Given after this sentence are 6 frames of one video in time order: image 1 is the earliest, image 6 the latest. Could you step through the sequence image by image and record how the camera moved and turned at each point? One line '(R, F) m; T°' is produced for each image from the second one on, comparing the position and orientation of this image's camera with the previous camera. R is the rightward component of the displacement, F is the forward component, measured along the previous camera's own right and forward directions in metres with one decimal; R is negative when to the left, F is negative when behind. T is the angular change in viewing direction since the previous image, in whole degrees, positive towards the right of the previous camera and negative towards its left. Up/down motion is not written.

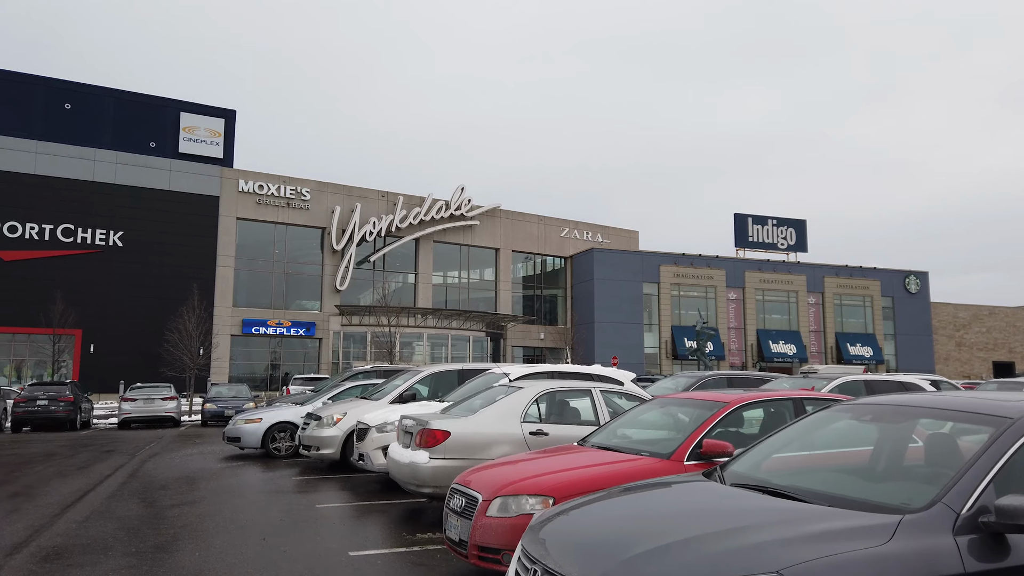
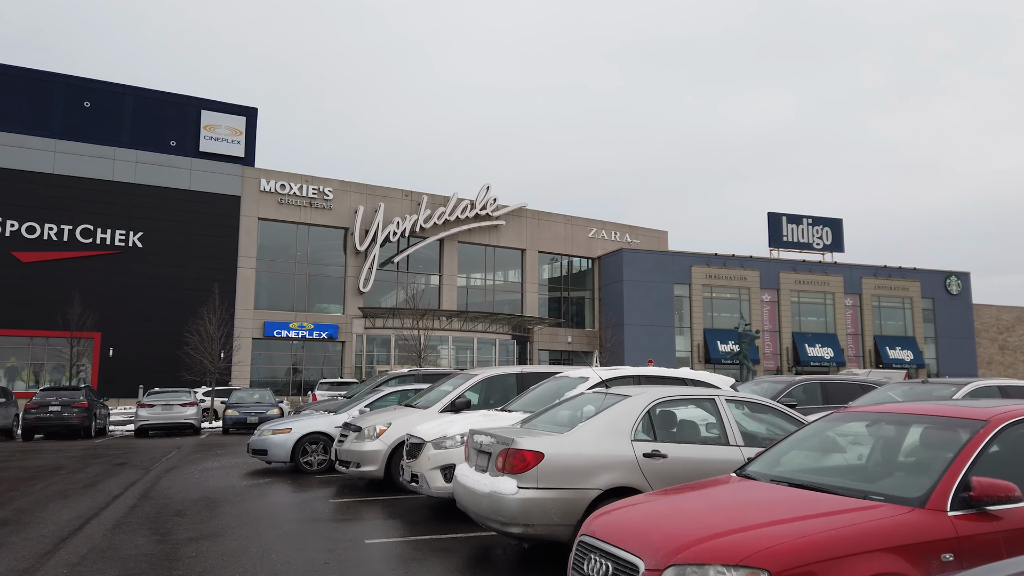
(-0.6, +1.5) m; -1°
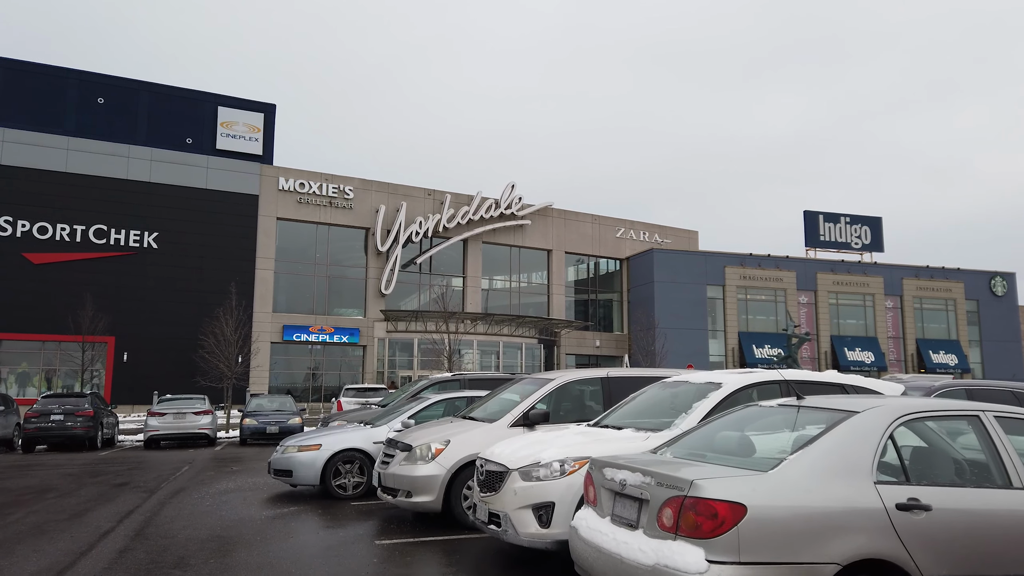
(-0.7, +1.9) m; -1°
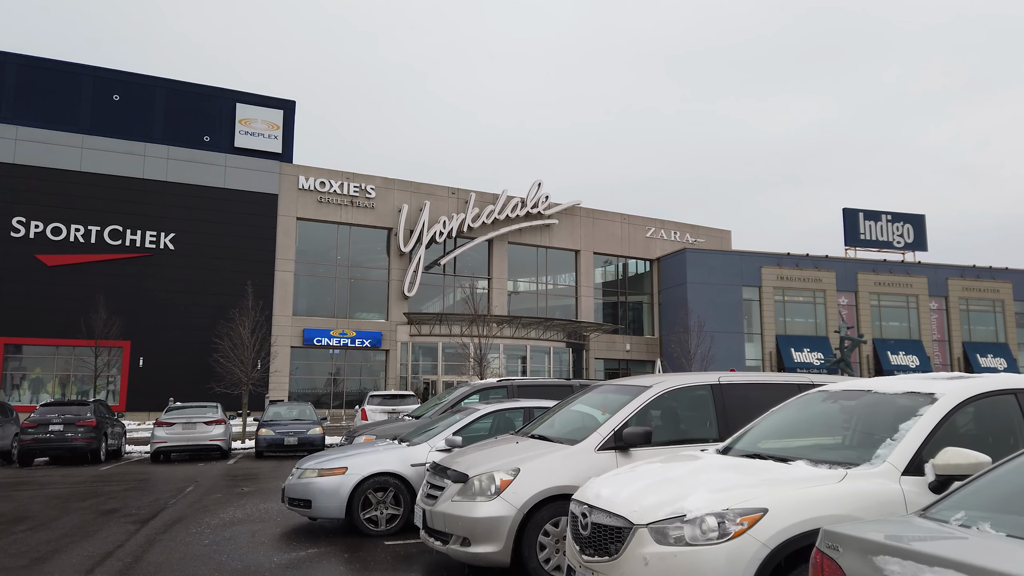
(-0.5, +1.8) m; -1°
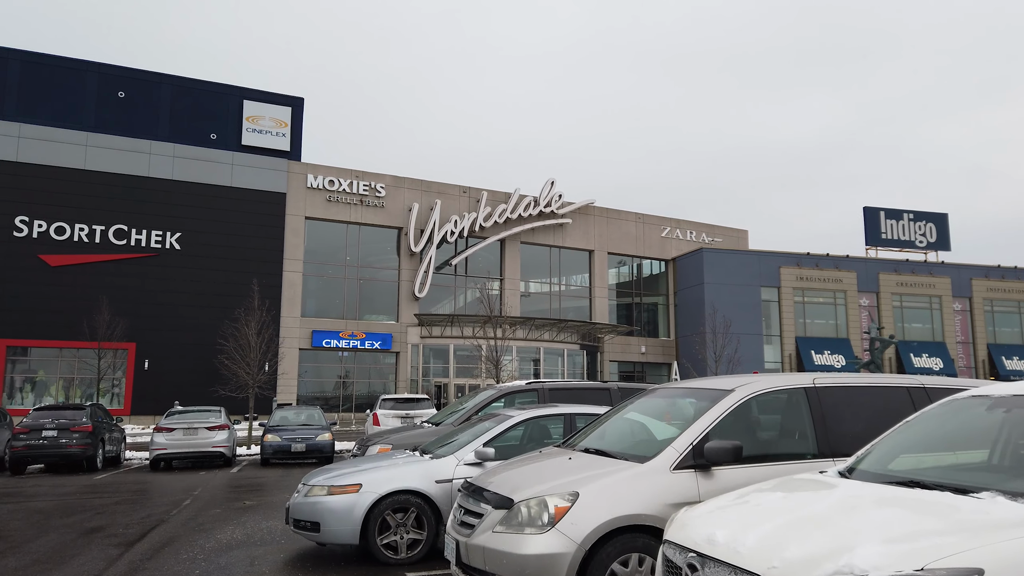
(-0.3, +1.0) m; -1°
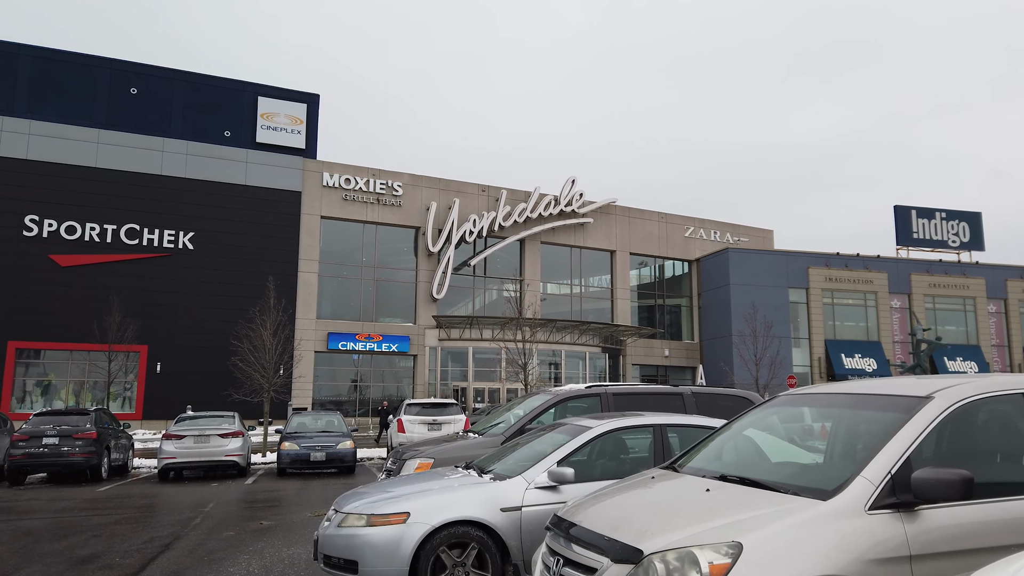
(-0.5, +1.2) m; -1°
